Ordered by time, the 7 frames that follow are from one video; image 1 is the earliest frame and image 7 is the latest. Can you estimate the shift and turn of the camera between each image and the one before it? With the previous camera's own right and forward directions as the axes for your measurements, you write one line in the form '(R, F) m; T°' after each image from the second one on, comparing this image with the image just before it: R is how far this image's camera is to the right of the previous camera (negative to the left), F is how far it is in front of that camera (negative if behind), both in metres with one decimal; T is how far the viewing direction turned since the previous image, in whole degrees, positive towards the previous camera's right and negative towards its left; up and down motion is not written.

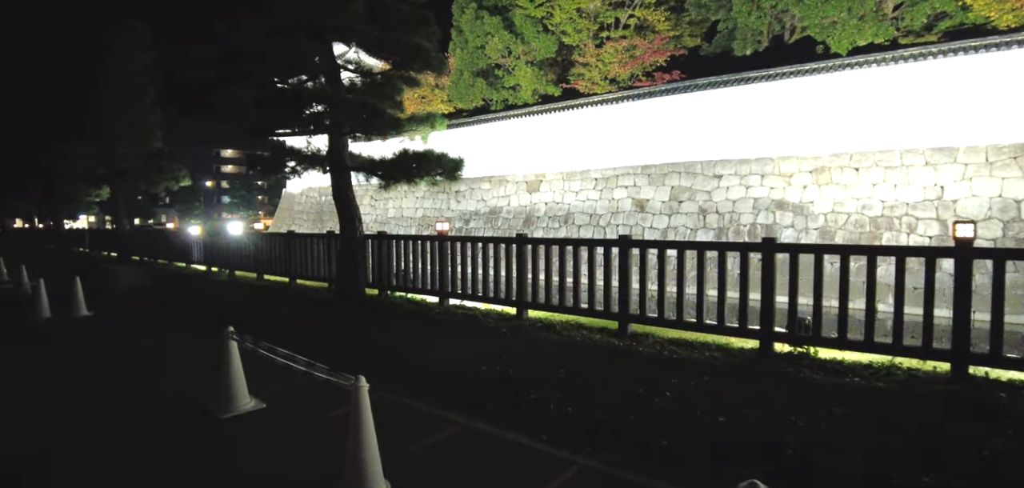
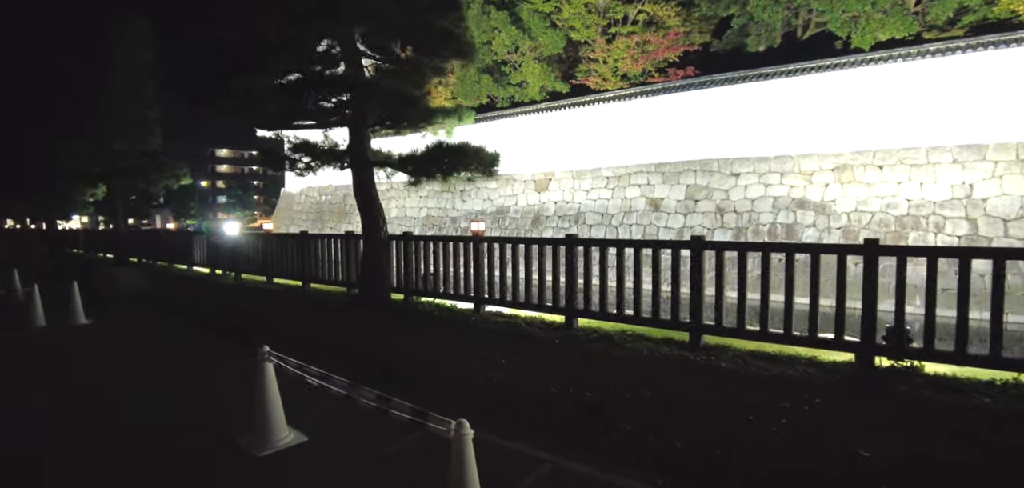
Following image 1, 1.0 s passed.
(-0.6, +0.6) m; +1°
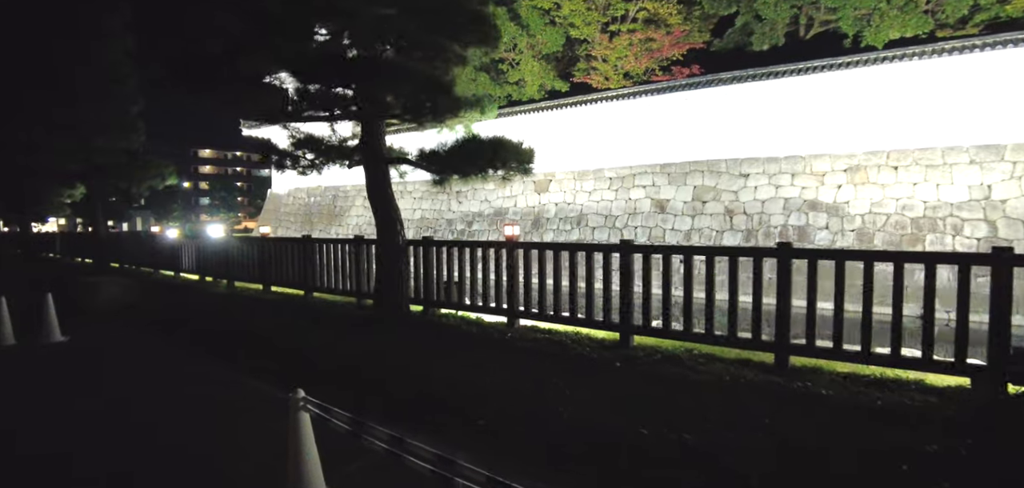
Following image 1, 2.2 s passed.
(-0.6, +0.7) m; +2°
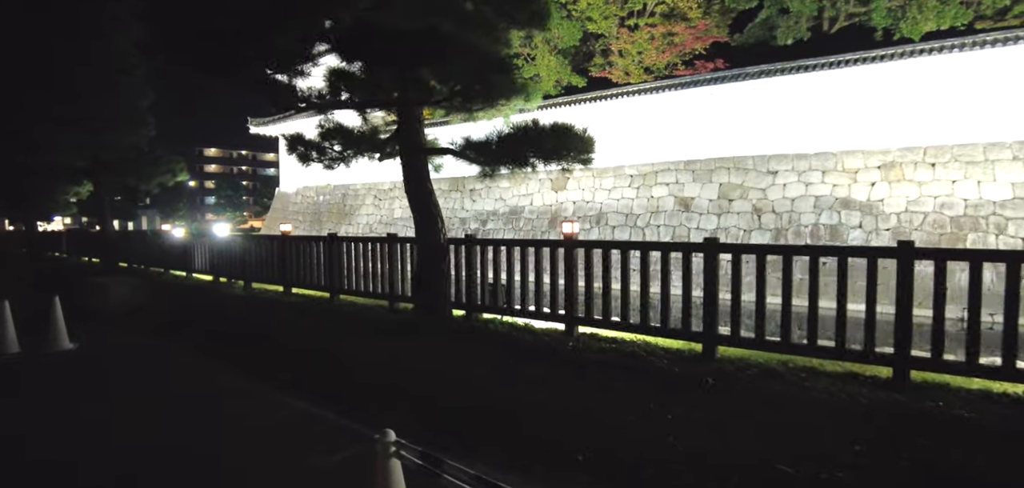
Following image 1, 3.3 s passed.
(-0.5, +0.6) m; 0°
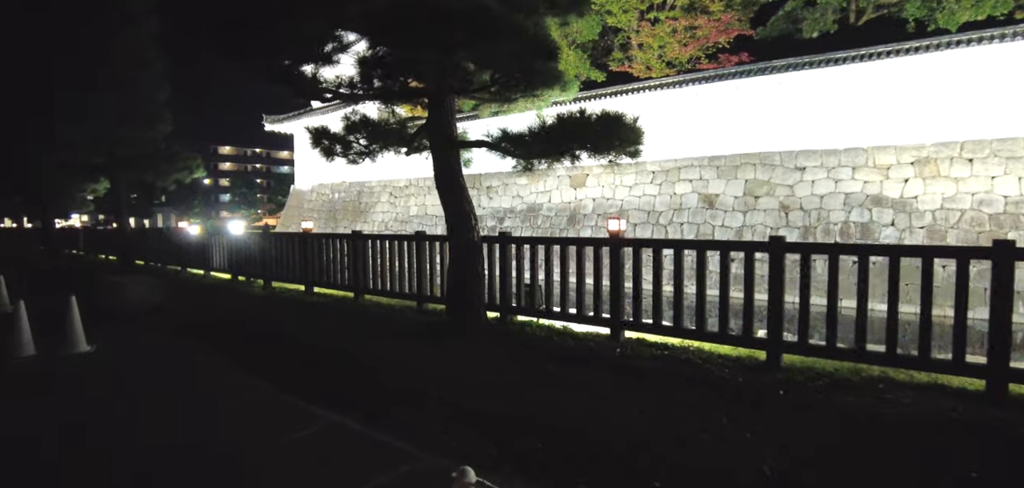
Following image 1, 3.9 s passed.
(-0.3, +0.3) m; -1°
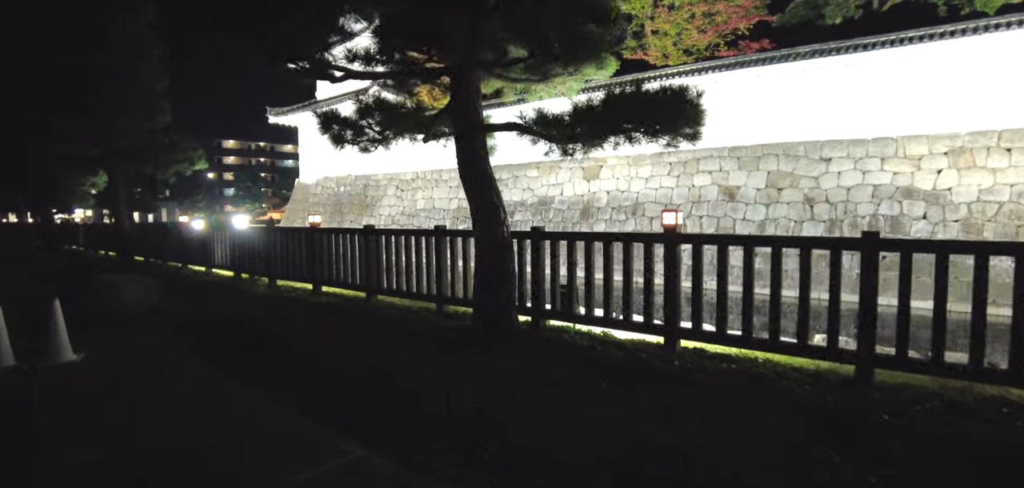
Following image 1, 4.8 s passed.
(-0.3, +0.6) m; 0°
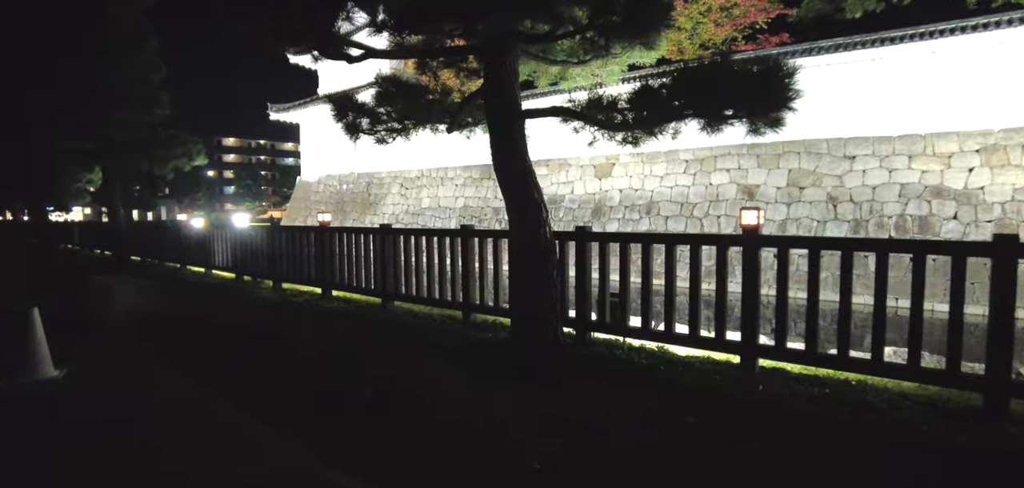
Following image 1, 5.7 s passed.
(-0.3, +0.6) m; 0°
